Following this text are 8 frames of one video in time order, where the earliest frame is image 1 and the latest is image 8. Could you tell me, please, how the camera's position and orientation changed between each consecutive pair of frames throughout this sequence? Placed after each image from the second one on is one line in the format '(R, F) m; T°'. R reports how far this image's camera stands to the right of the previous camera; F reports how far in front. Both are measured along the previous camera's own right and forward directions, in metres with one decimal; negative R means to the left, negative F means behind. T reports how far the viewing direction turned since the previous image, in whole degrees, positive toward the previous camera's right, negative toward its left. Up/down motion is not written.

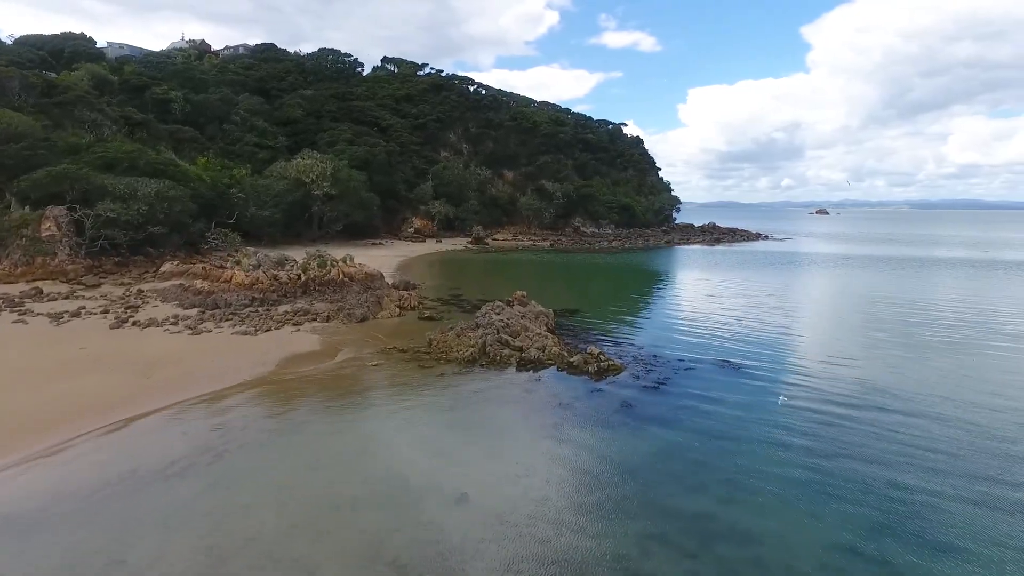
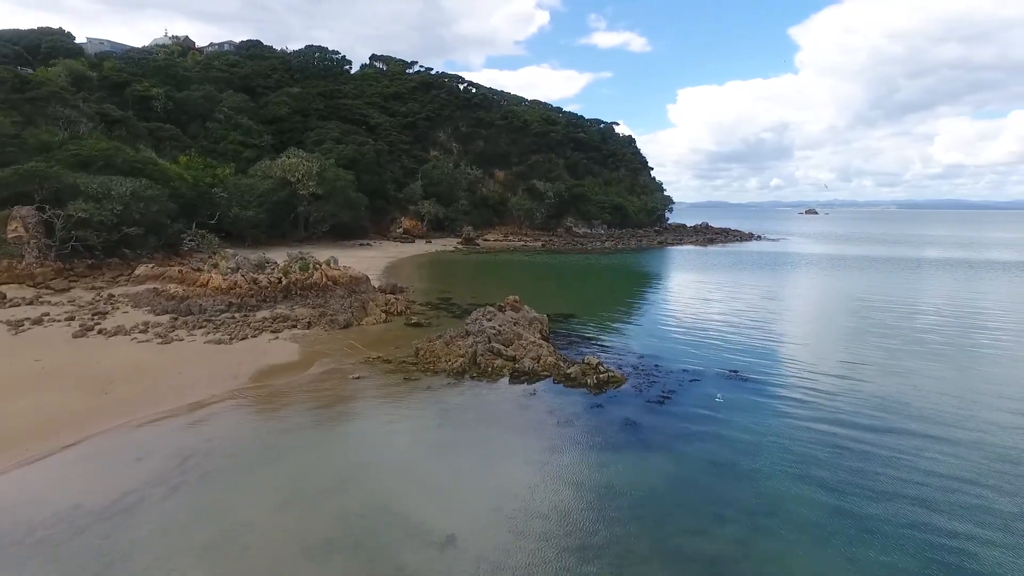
(0.0, +1.0) m; +1°
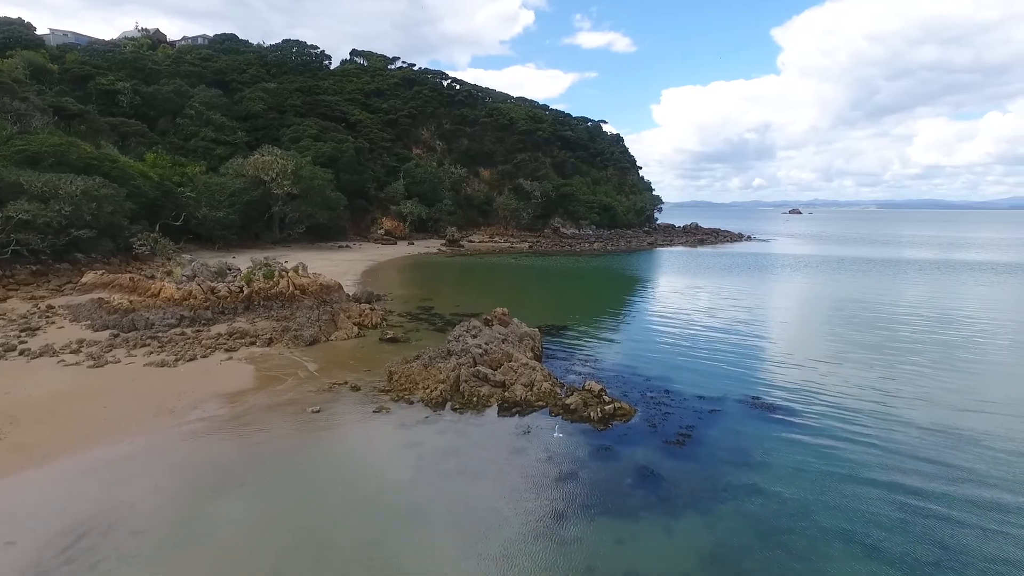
(-0.1, +2.0) m; +1°
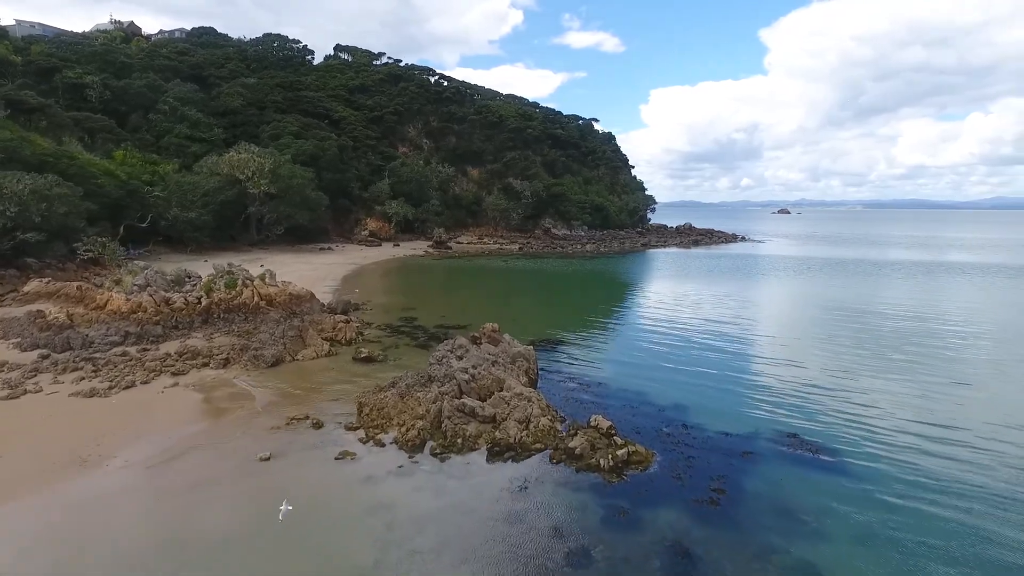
(0.0, +2.0) m; +1°
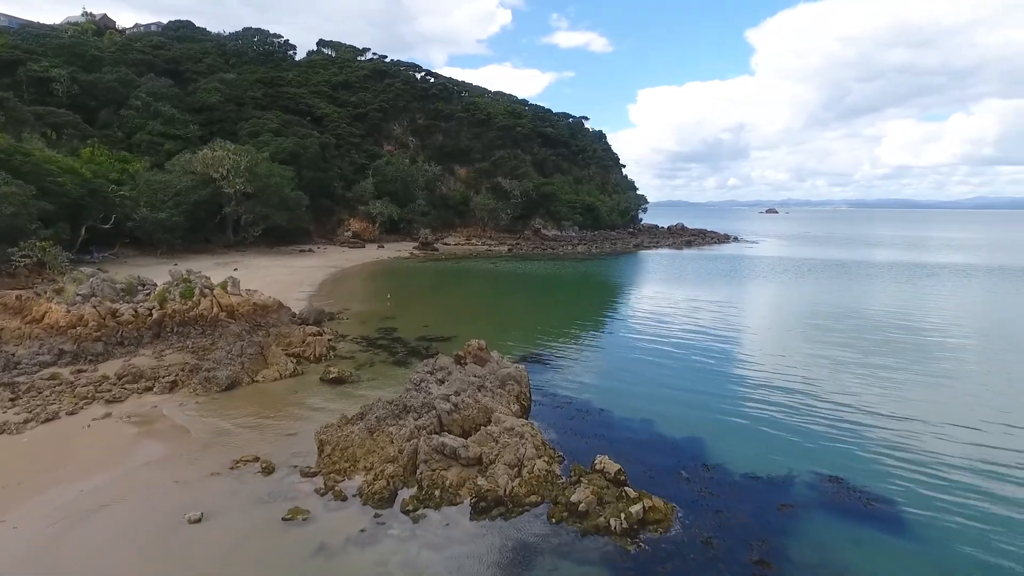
(0.0, +1.7) m; +1°
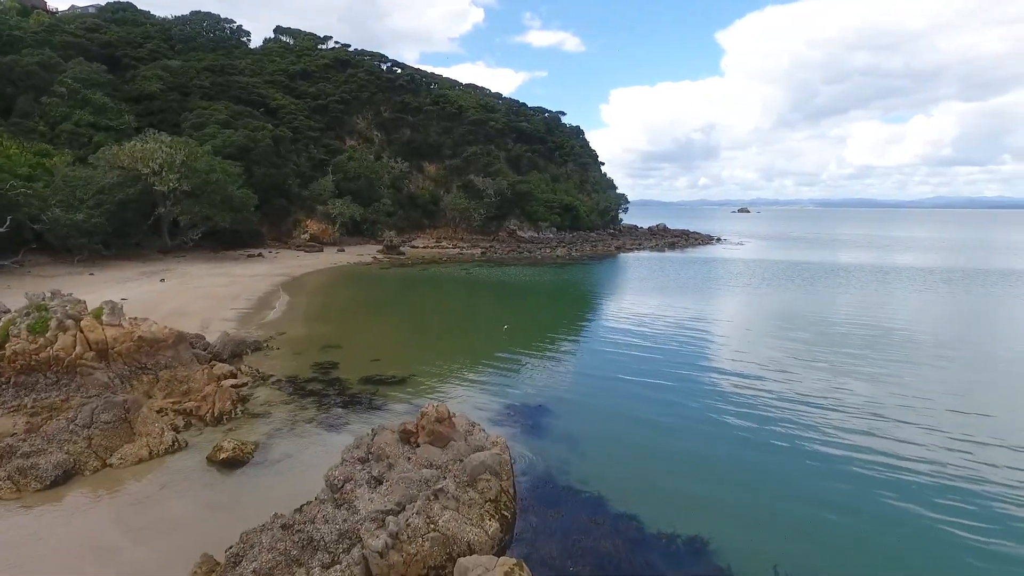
(0.0, +4.1) m; +2°
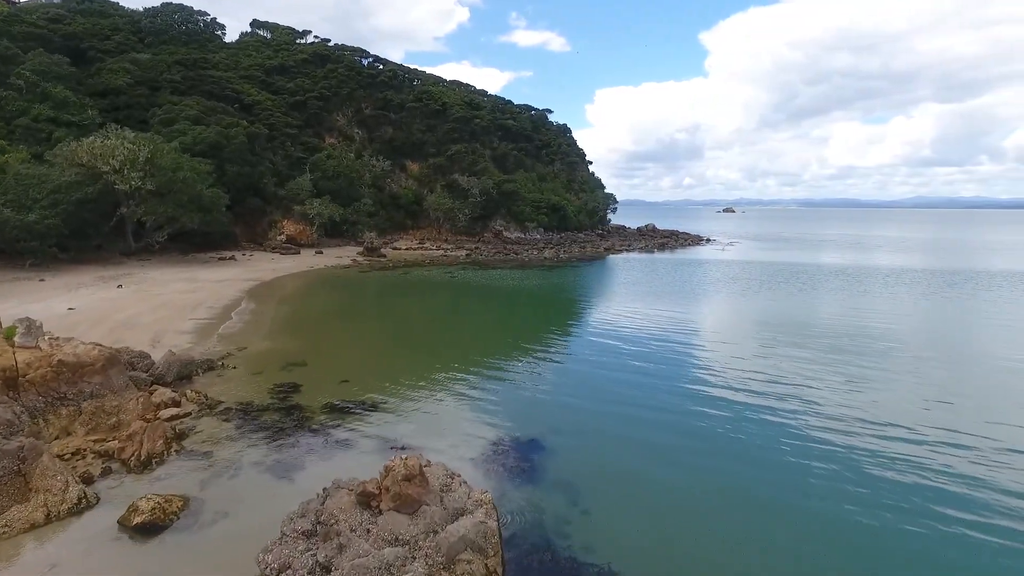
(0.0, +1.8) m; +1°
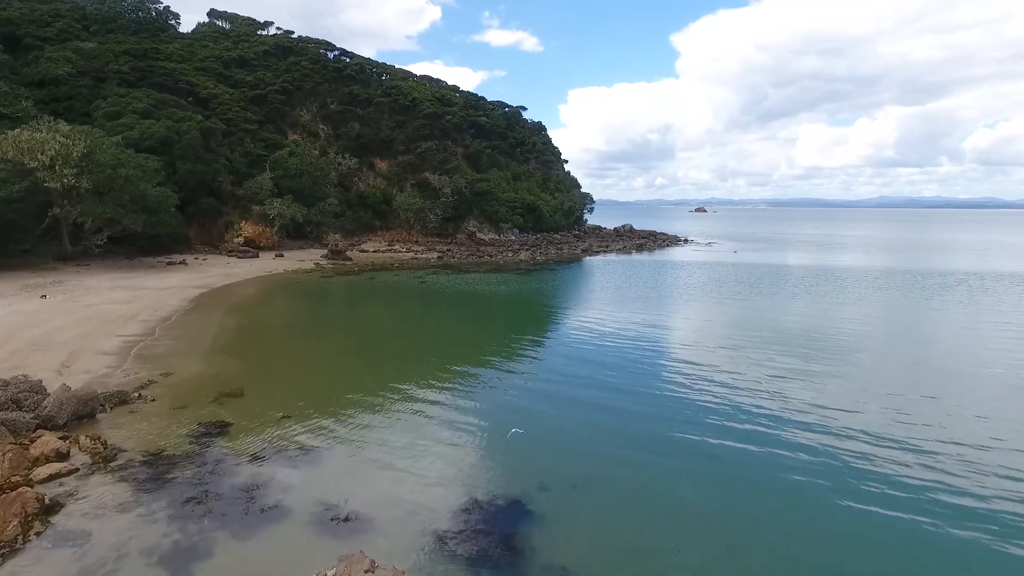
(0.0, +2.2) m; +2°
